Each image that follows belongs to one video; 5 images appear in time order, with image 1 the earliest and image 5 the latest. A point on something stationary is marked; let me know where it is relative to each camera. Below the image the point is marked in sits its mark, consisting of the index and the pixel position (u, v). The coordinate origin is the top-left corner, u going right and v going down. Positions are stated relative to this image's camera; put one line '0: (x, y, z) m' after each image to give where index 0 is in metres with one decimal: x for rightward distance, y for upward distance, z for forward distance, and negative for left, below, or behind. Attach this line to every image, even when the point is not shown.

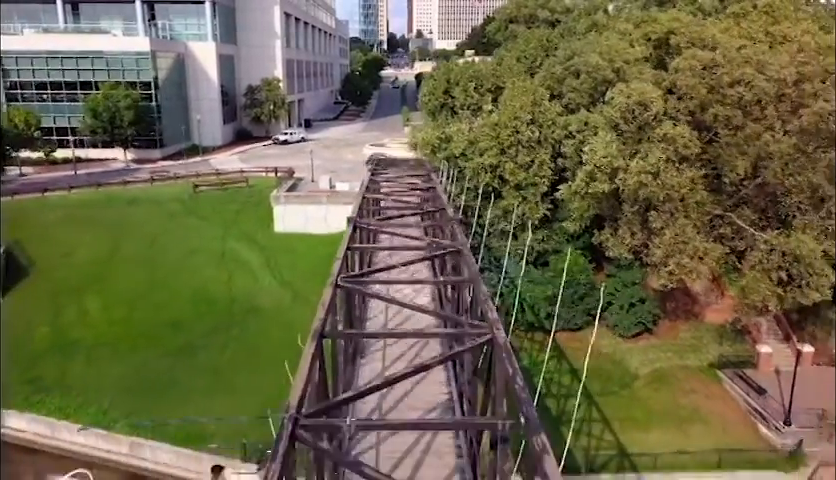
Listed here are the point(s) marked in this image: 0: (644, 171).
0: (+3.6, +1.1, +11.4) m
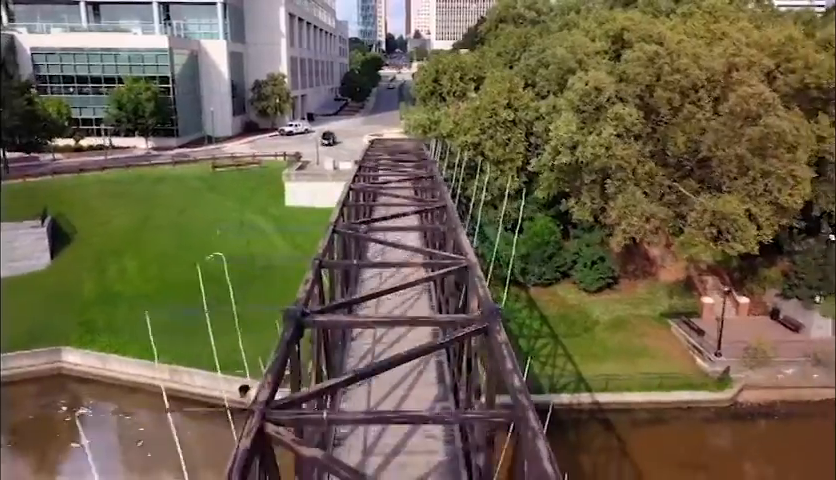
0: (+3.4, +1.8, +13.6) m
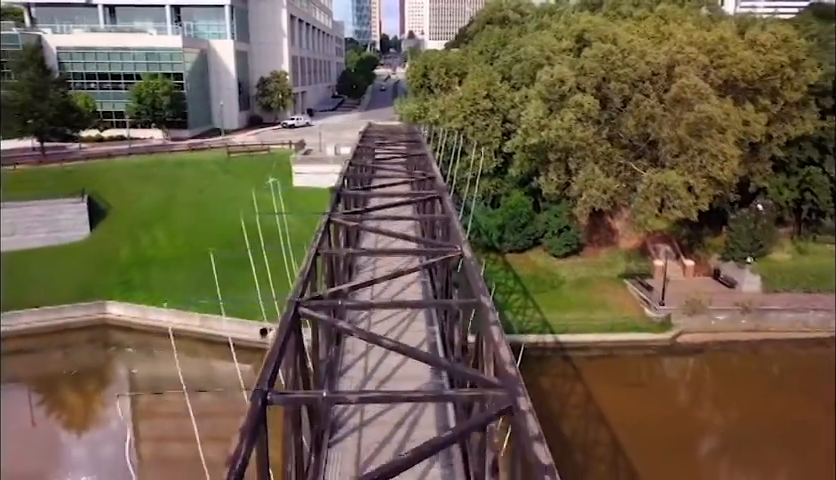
0: (+3.2, +2.5, +16.1) m
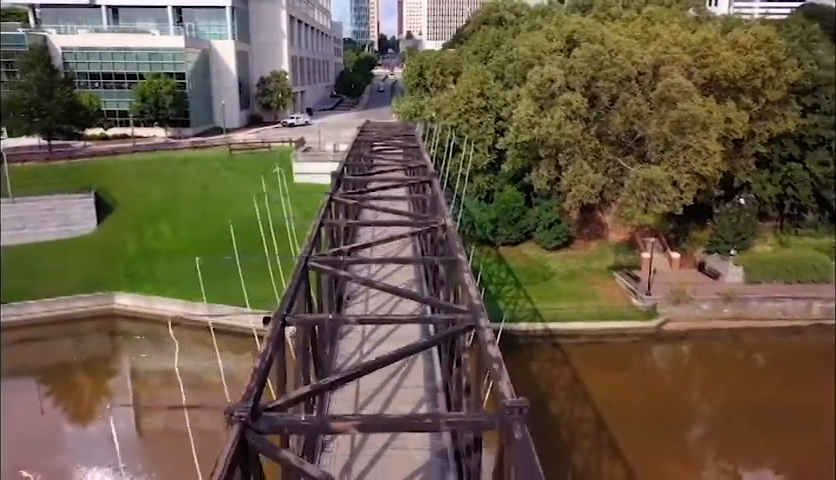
0: (+3.1, +2.7, +16.8) m
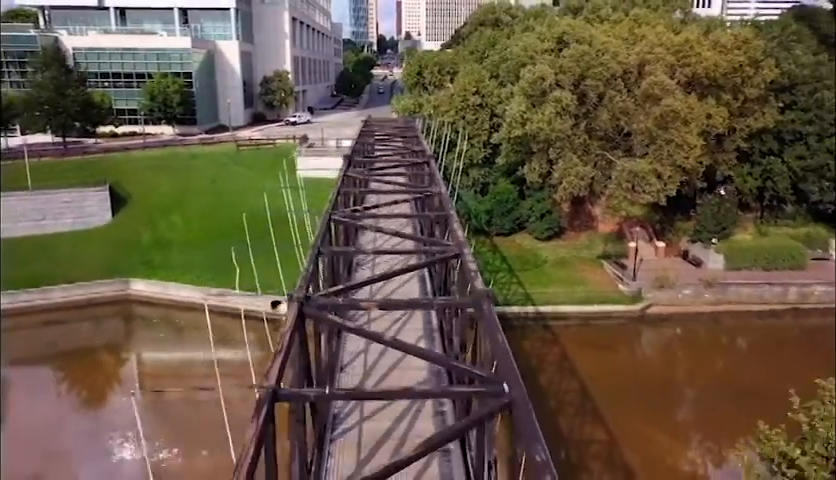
0: (+3.1, +2.9, +17.8) m
